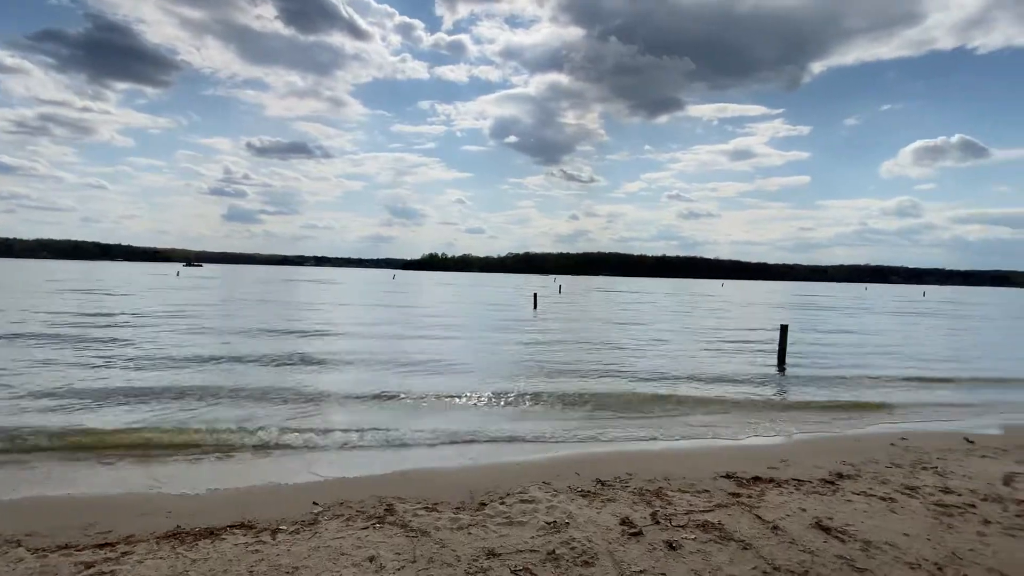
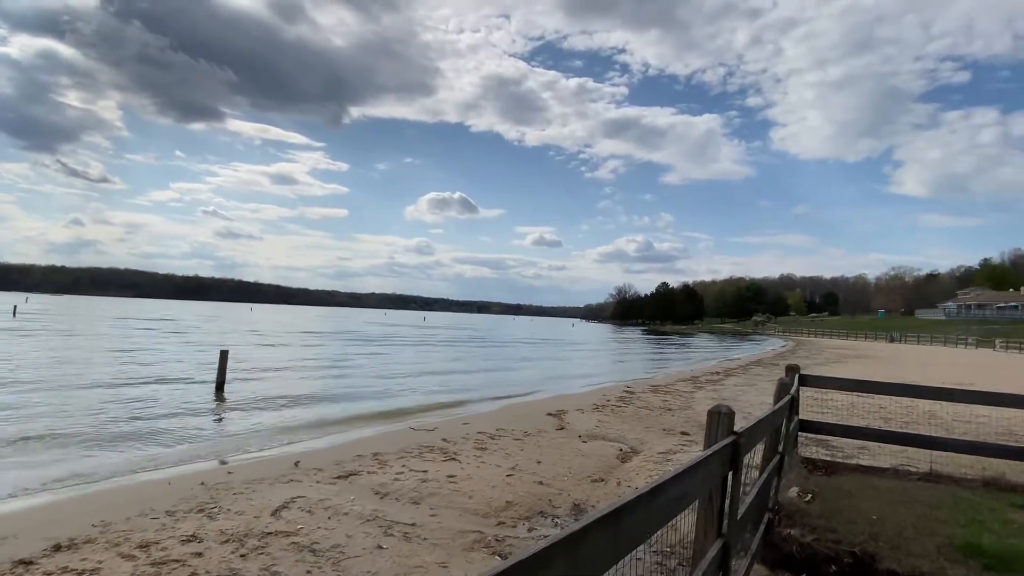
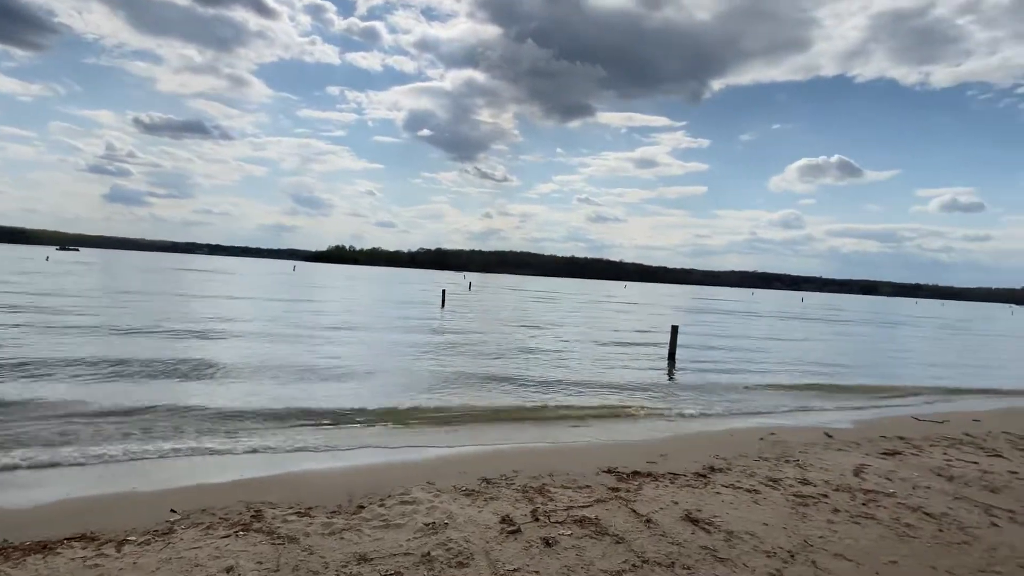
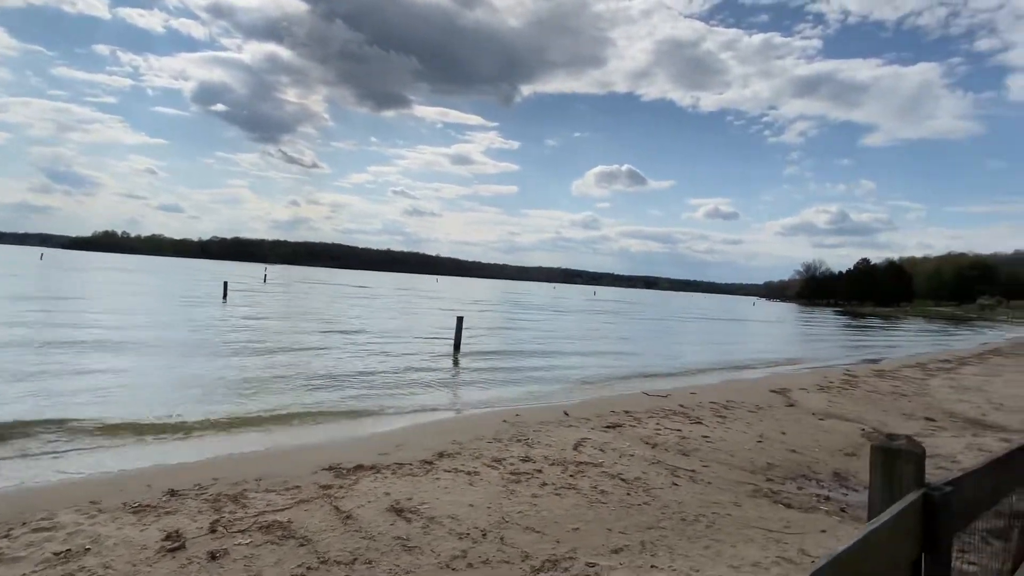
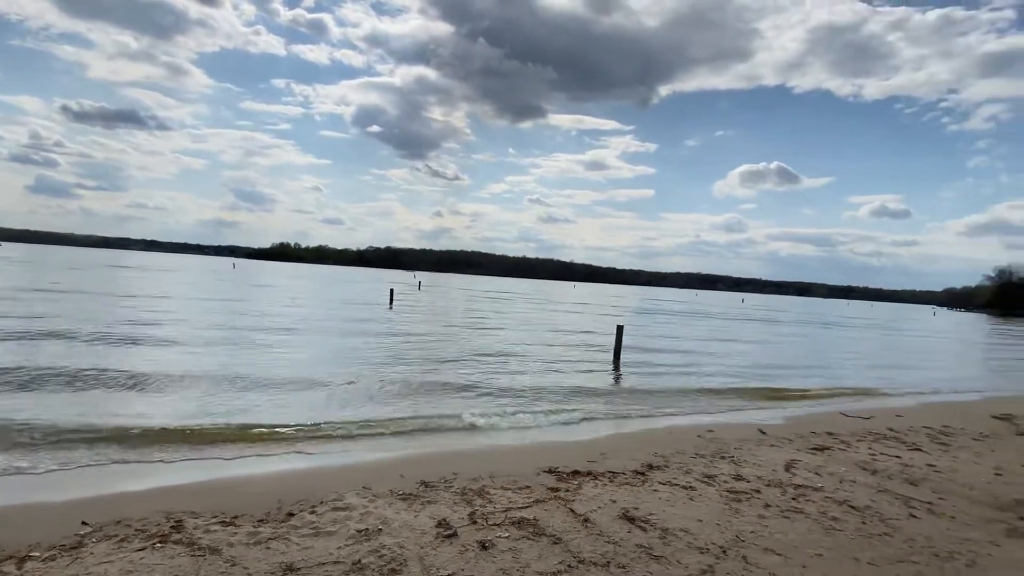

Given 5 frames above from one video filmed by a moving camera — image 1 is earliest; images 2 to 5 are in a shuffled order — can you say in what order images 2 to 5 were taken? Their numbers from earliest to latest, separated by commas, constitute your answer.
3, 5, 4, 2
